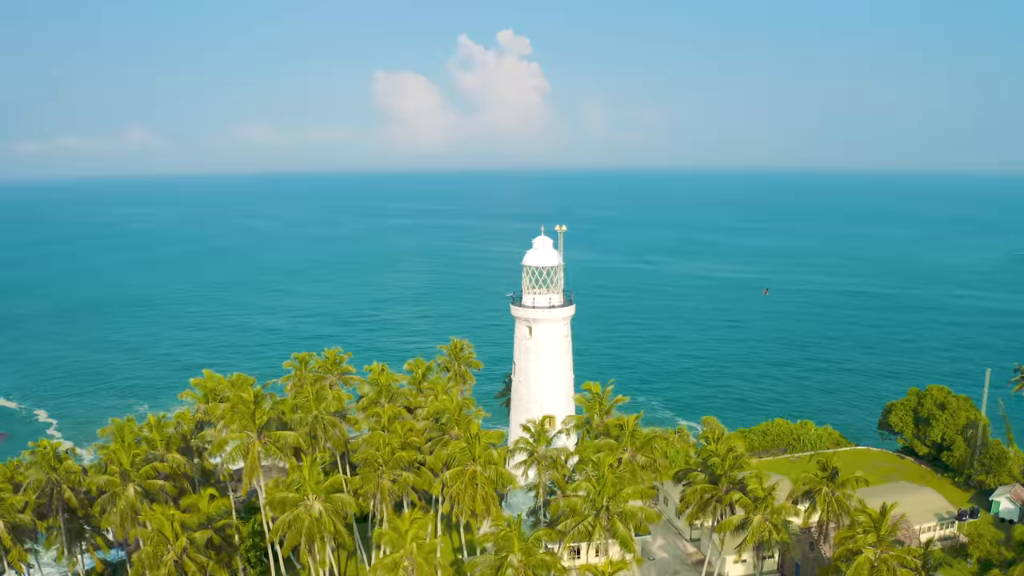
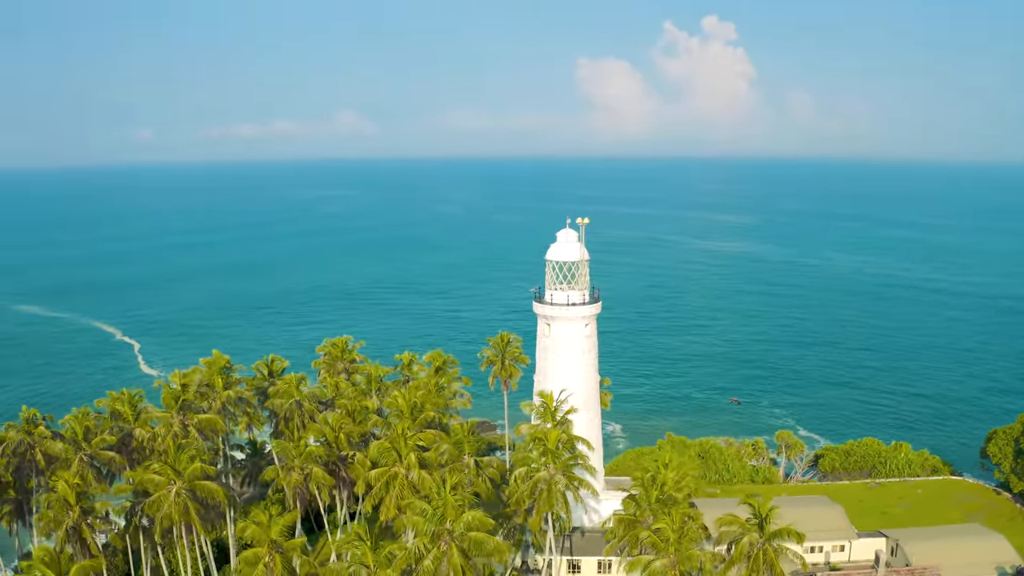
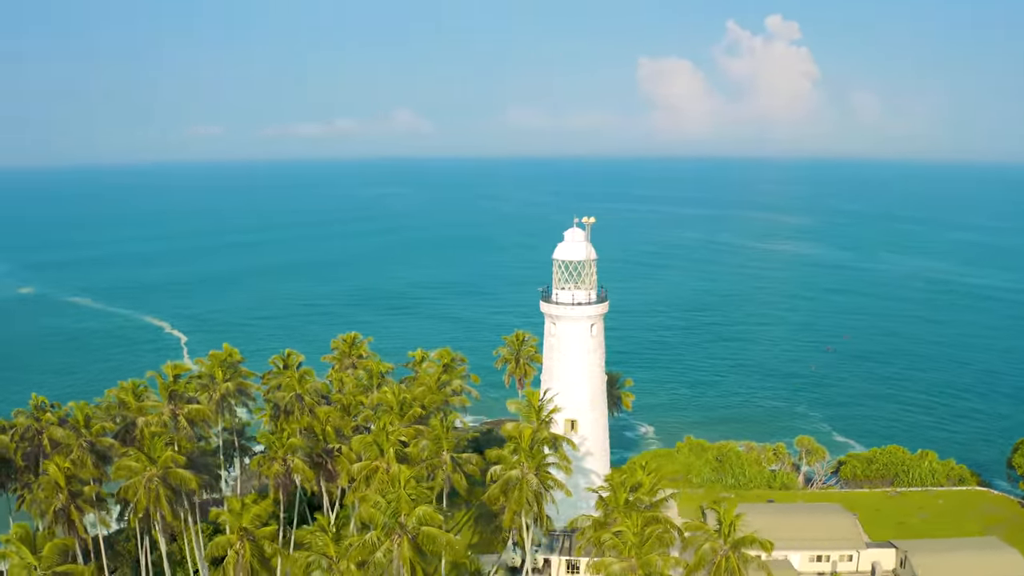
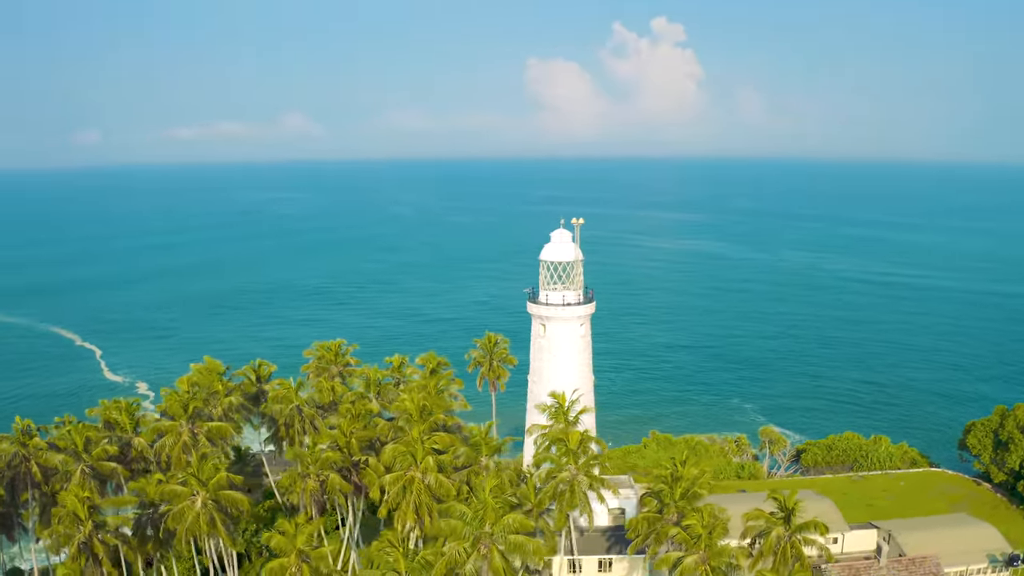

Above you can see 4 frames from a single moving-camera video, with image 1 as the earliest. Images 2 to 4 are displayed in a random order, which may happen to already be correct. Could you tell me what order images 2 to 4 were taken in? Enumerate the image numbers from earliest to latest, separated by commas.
4, 2, 3
